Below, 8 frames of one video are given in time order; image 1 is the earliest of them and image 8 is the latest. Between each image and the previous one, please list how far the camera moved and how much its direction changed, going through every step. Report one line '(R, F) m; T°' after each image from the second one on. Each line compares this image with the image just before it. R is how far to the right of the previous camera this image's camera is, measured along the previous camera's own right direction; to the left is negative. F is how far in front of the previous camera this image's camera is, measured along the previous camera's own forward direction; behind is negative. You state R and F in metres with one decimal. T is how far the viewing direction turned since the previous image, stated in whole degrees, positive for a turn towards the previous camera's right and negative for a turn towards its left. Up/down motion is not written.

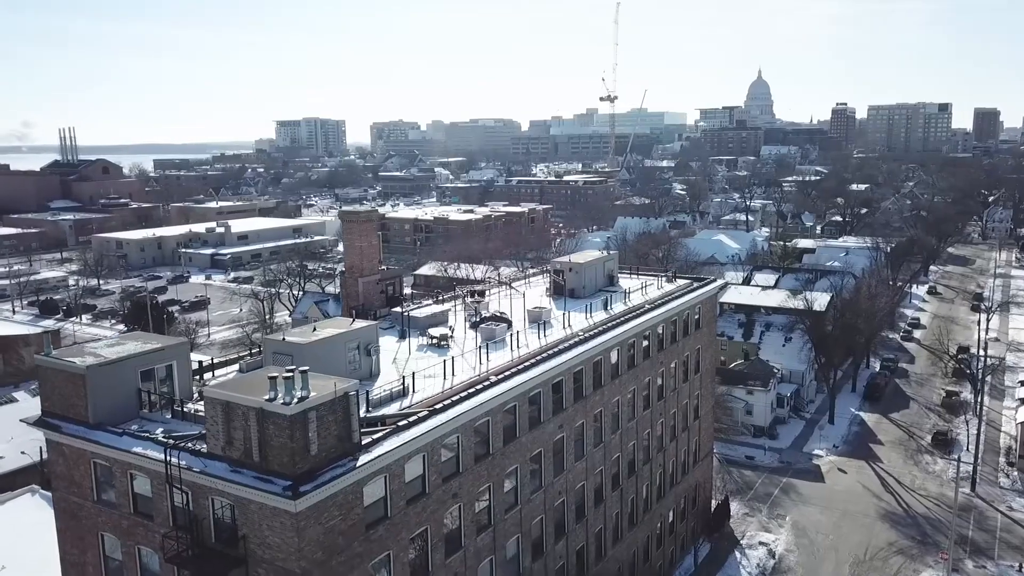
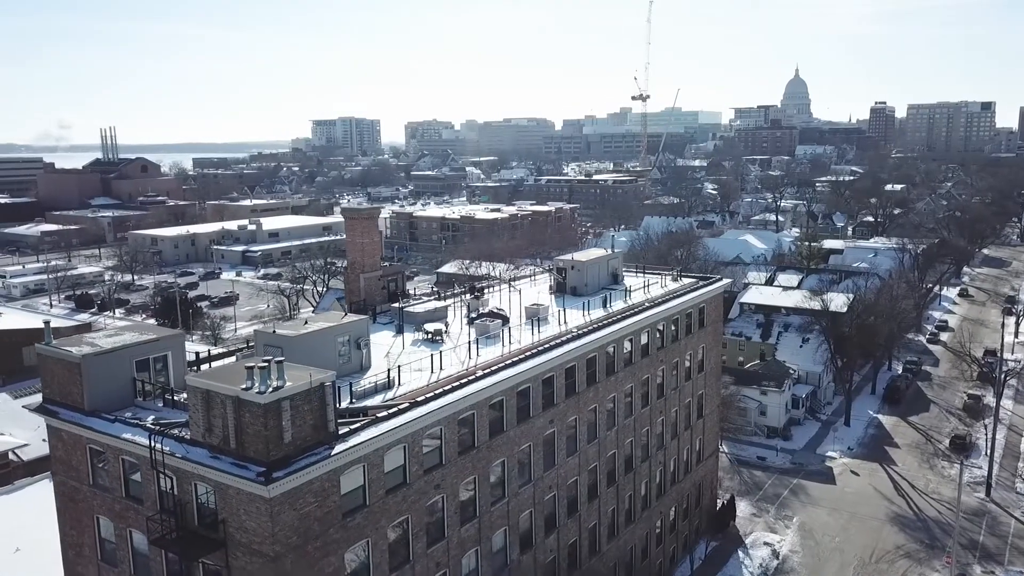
(+1.1, -0.3) m; -2°
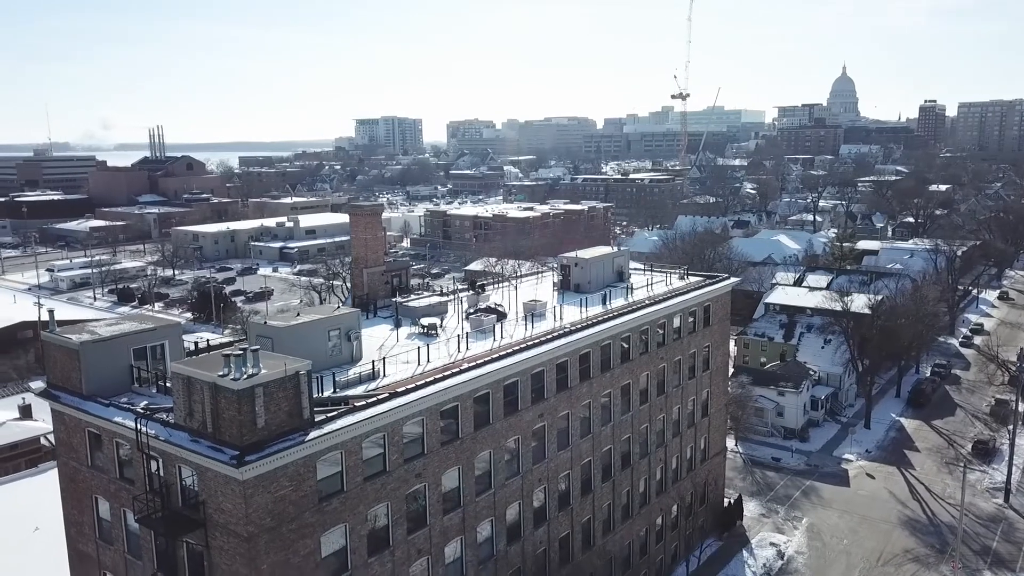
(+1.3, -0.3) m; -3°
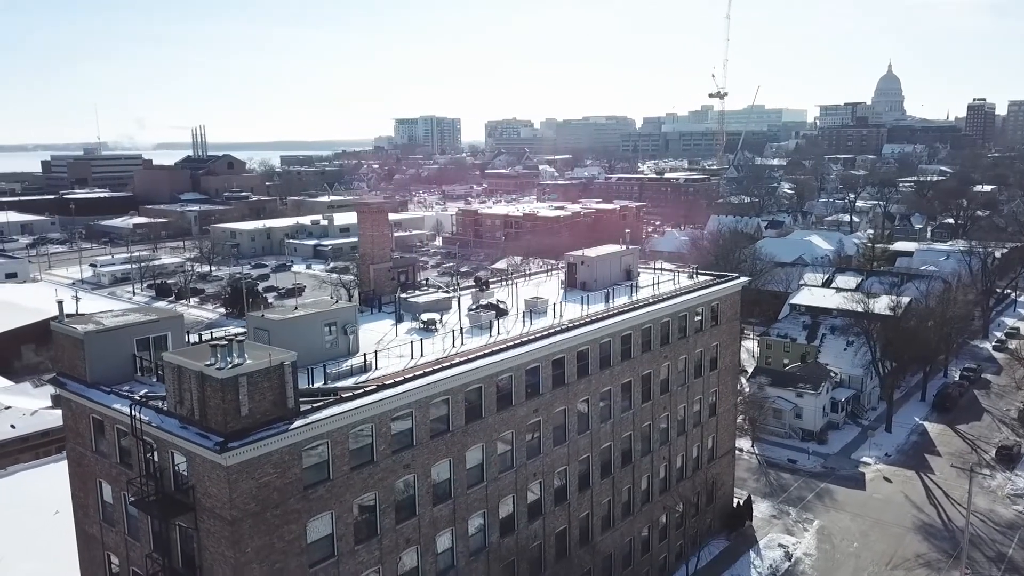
(+1.1, -0.3) m; -2°
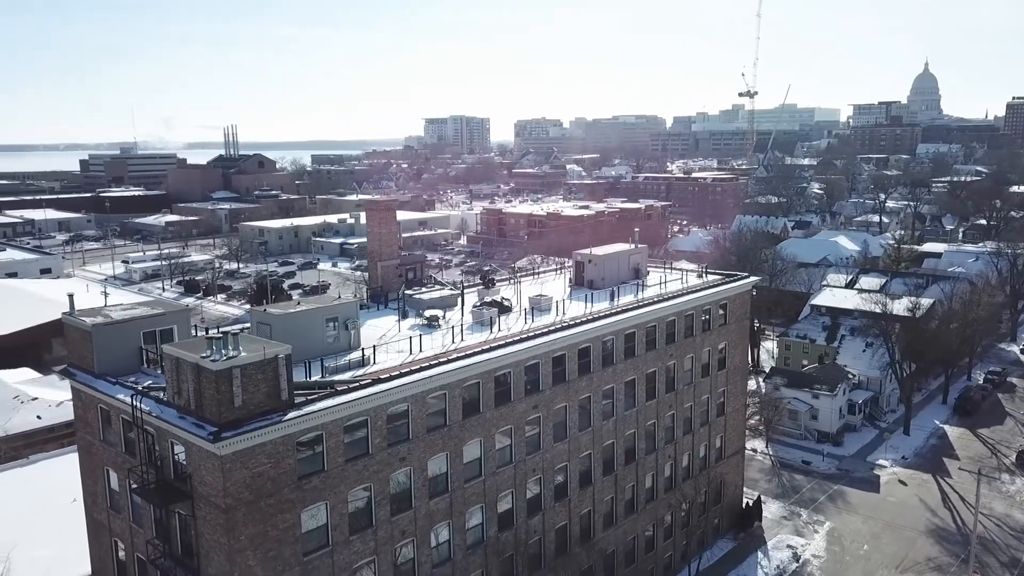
(+0.8, -0.2) m; -2°
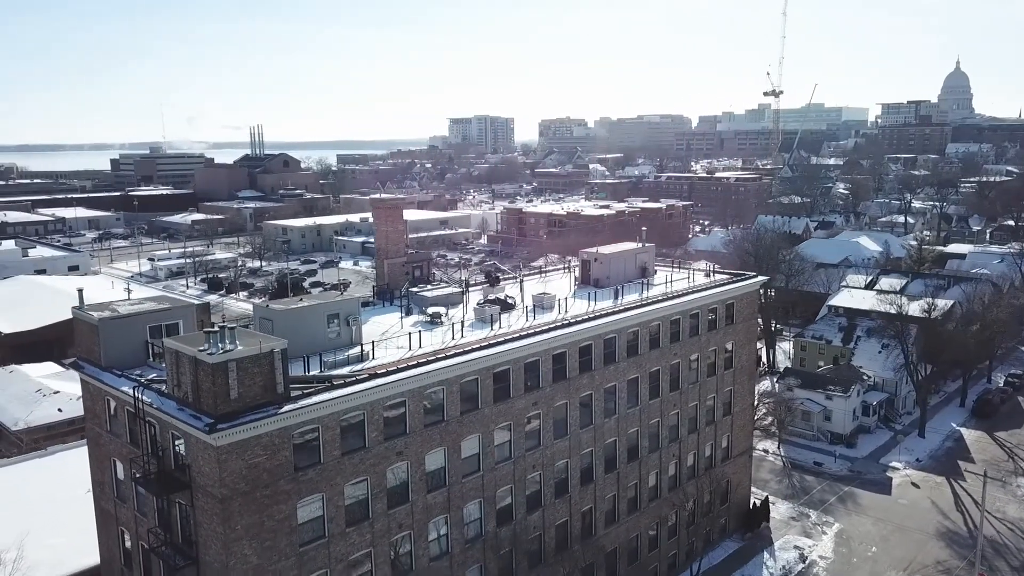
(+0.7, -0.2) m; -2°
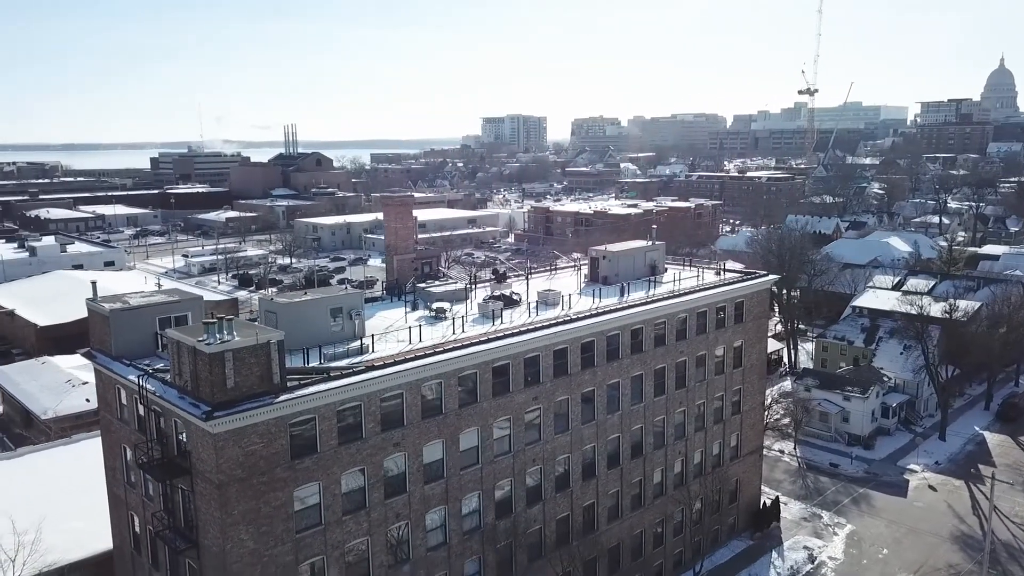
(+0.9, -0.3) m; -2°
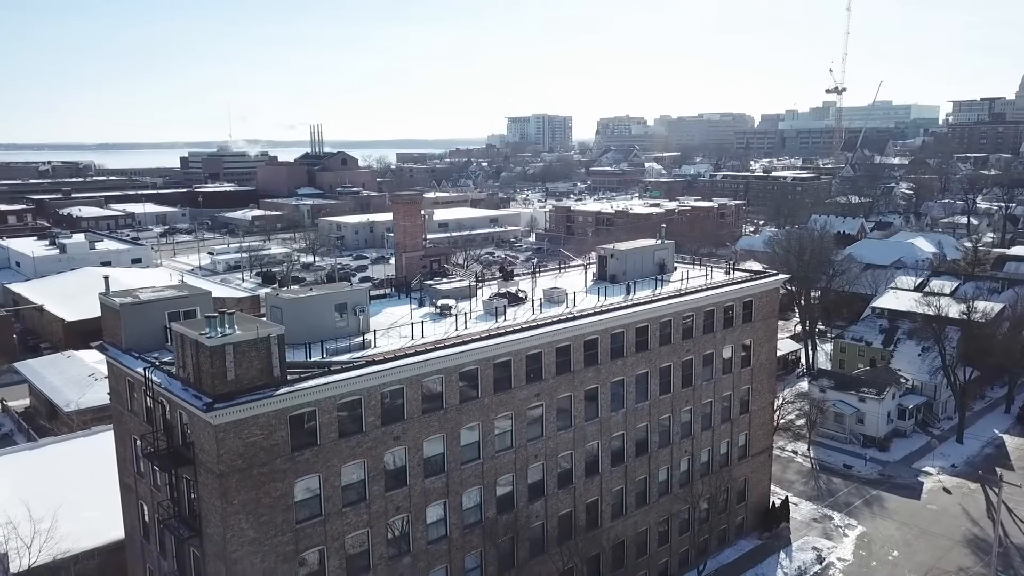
(+0.6, -0.2) m; -2°
